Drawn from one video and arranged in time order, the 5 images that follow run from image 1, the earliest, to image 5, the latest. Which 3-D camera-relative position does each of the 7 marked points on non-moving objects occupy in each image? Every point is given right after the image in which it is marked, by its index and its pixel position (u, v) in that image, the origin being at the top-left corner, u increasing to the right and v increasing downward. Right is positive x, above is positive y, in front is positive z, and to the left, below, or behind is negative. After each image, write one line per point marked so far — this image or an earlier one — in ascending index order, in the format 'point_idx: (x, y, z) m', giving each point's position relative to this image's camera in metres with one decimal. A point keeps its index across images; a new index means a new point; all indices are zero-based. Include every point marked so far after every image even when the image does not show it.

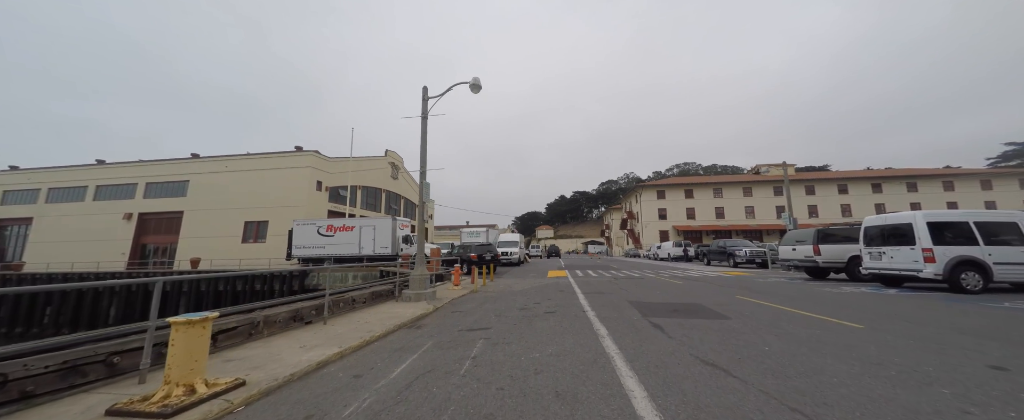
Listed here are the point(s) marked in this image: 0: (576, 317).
0: (+1.3, -2.1, +6.2) m
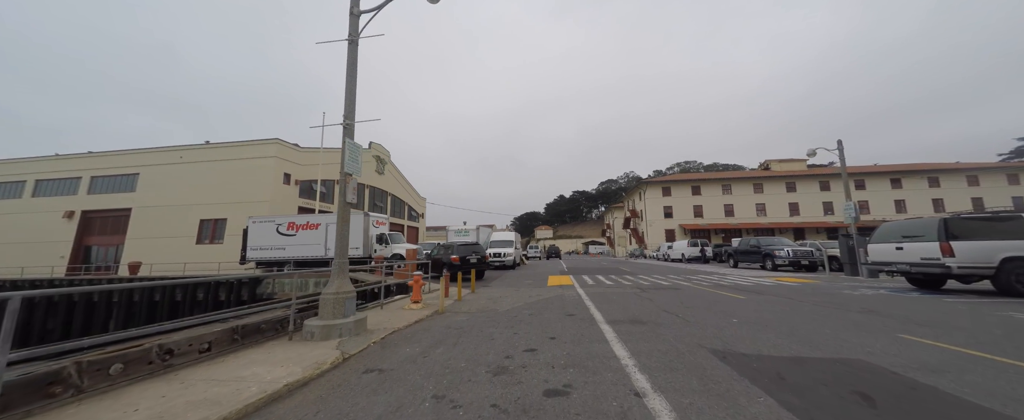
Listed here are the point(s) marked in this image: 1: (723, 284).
0: (+0.9, -1.6, +2.4) m
1: (+7.9, -2.8, +11.7) m
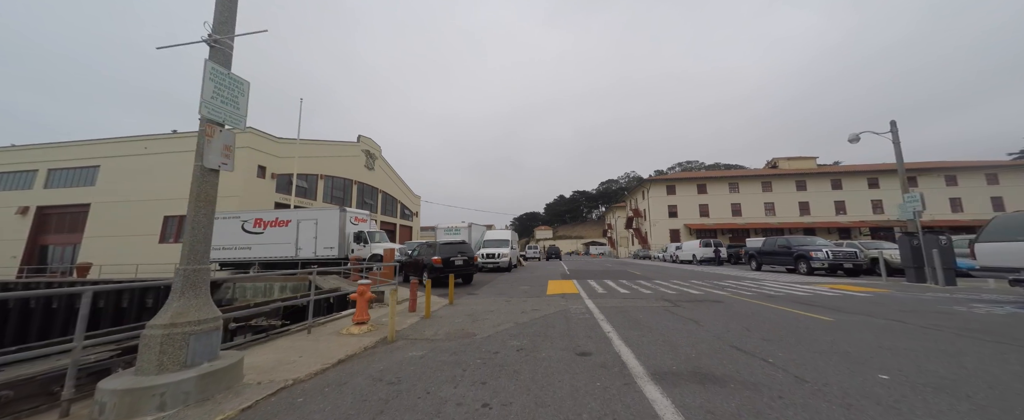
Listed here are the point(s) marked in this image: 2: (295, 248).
0: (+0.6, -1.3, 0.0) m
1: (+7.6, -2.5, +9.2) m
2: (-13.2, -2.3, +18.9) m
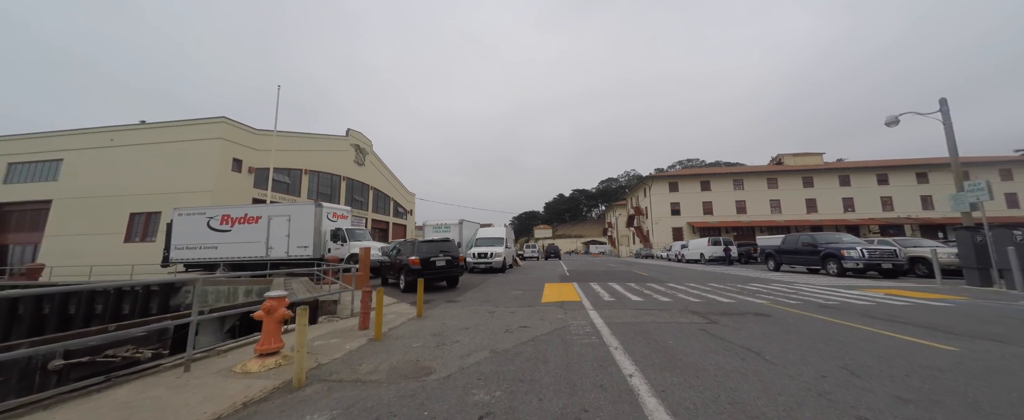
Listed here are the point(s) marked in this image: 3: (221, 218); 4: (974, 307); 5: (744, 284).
0: (+0.3, -1.0, -1.8) m
1: (+7.2, -2.2, +7.4) m
2: (-13.5, -2.0, +17.1) m
3: (-16.4, -0.5, +17.6) m
4: (+9.7, -2.0, +6.5) m
5: (+8.4, -2.7, +11.2) m
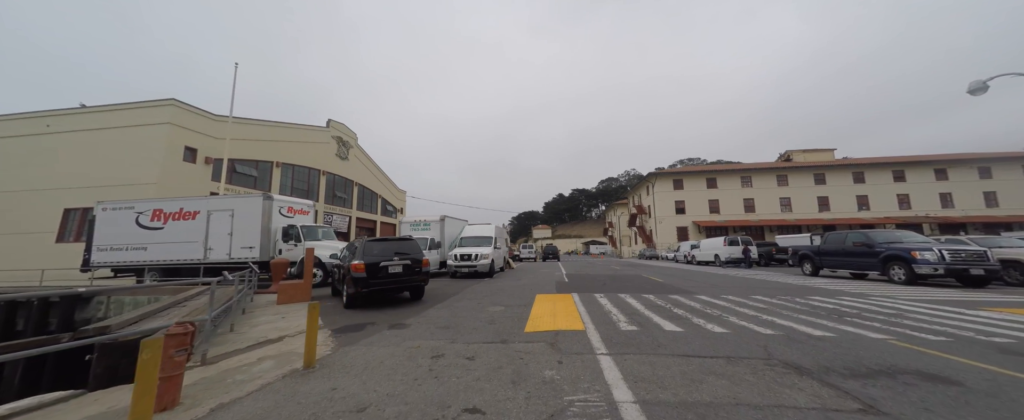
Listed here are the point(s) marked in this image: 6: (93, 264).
0: (-0.3, -0.7, -4.7) m
1: (+6.7, -1.8, +4.6) m
2: (-14.1, -1.7, +14.2) m
3: (-17.0, -0.2, +14.8) m
4: (+9.1, -1.7, +3.7) m
5: (+7.8, -2.3, +8.4) m
6: (-19.9, -2.5, +14.8) m
